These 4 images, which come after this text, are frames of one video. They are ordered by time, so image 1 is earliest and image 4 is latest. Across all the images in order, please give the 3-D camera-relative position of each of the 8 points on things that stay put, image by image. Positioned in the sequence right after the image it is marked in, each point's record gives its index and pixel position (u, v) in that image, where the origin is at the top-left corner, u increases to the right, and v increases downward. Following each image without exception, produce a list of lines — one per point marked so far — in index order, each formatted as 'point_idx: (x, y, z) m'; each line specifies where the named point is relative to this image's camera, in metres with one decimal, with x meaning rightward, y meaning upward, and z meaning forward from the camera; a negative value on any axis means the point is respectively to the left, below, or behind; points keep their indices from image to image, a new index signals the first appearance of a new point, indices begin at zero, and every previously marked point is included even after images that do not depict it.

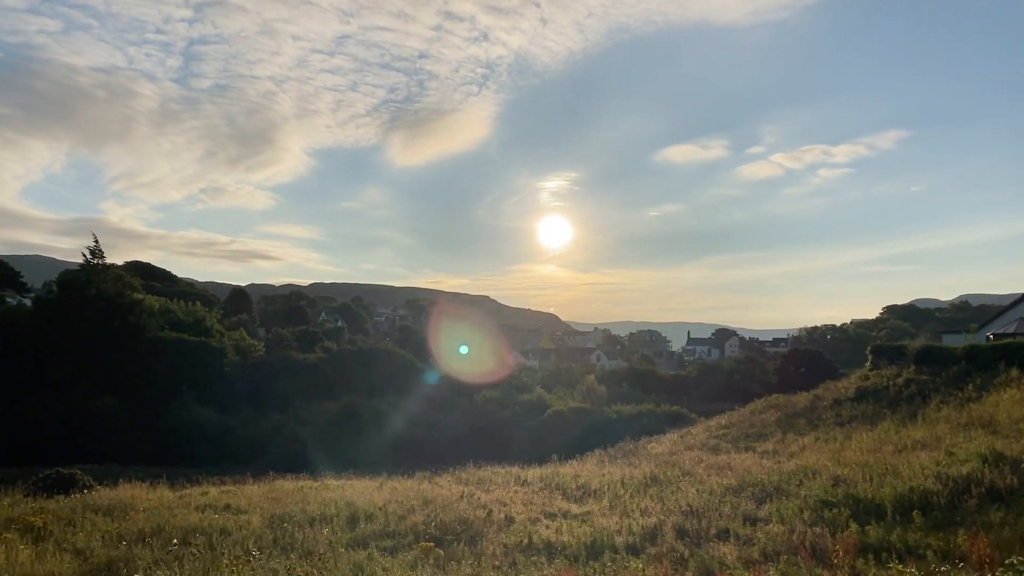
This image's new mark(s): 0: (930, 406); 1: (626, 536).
0: (+7.3, -2.0, +12.3) m
1: (+1.1, -2.5, +7.0) m
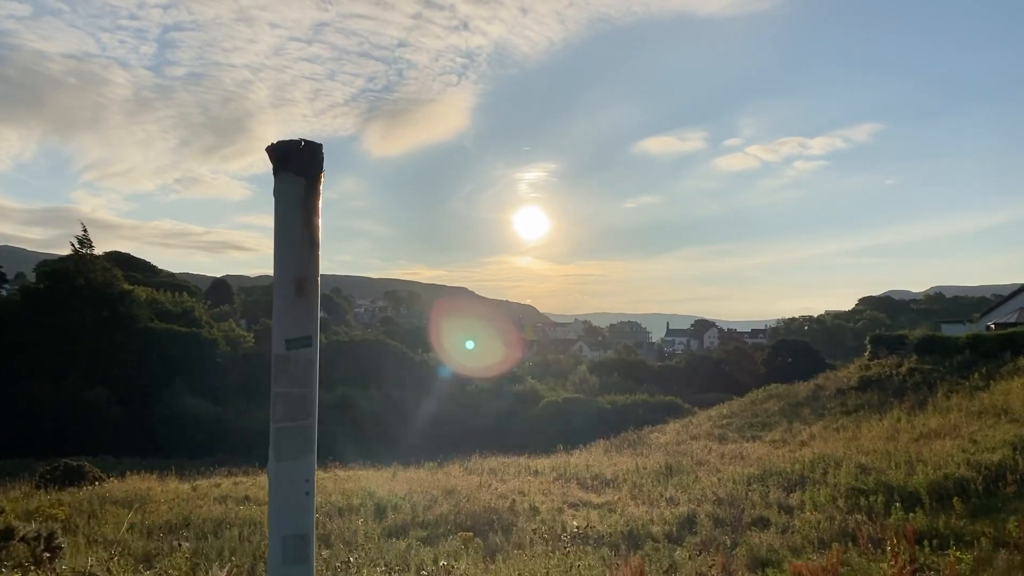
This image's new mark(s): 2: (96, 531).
0: (+7.5, -1.9, +12.4) m
1: (+1.5, -2.3, +7.0) m
2: (-3.8, -2.2, +6.5) m
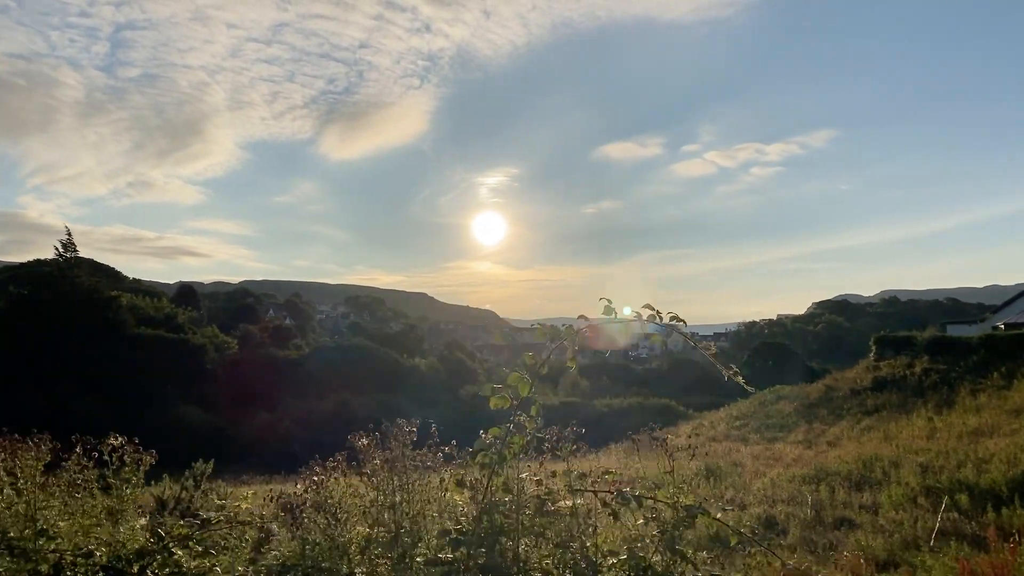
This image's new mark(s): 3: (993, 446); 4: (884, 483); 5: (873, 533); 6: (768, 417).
0: (+8.0, -1.9, +12.6) m
1: (+2.3, -2.3, +6.9) m
2: (-3.0, -2.3, +6.2) m
3: (+5.9, -1.9, +8.6) m
4: (+4.1, -2.2, +7.9) m
5: (+3.1, -2.1, +6.1) m
6: (+6.0, -3.0, +16.5) m
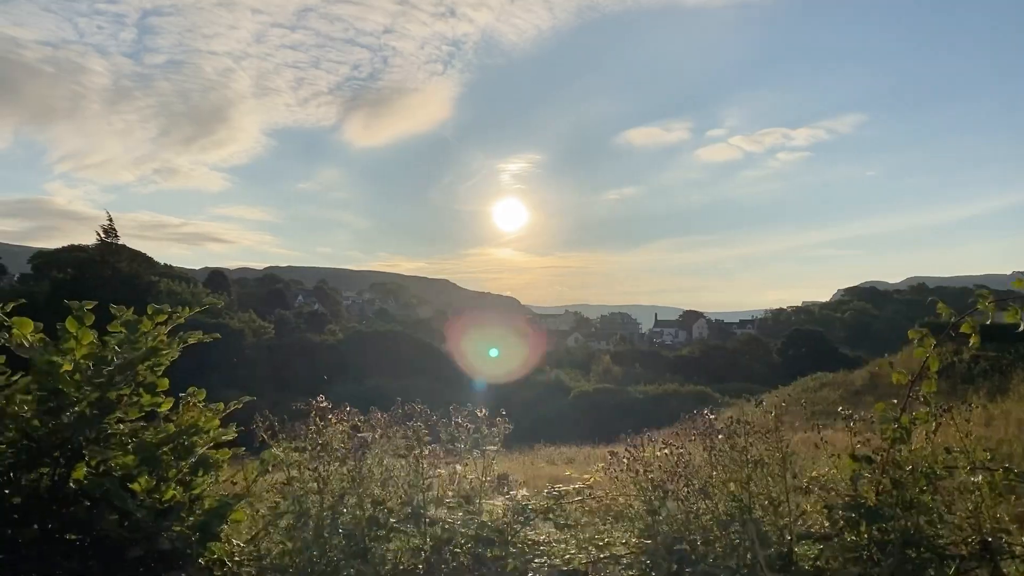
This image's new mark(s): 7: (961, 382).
0: (+8.9, -1.6, +12.4) m
1: (+2.9, -2.2, +6.9) m
2: (-2.4, -2.1, +6.4) m
3: (+6.6, -1.8, +8.5) m
4: (+4.8, -2.0, +7.9) m
5: (+3.8, -2.0, +6.1) m
6: (+6.9, -2.7, +16.4) m
7: (+8.8, -1.9, +13.8) m
